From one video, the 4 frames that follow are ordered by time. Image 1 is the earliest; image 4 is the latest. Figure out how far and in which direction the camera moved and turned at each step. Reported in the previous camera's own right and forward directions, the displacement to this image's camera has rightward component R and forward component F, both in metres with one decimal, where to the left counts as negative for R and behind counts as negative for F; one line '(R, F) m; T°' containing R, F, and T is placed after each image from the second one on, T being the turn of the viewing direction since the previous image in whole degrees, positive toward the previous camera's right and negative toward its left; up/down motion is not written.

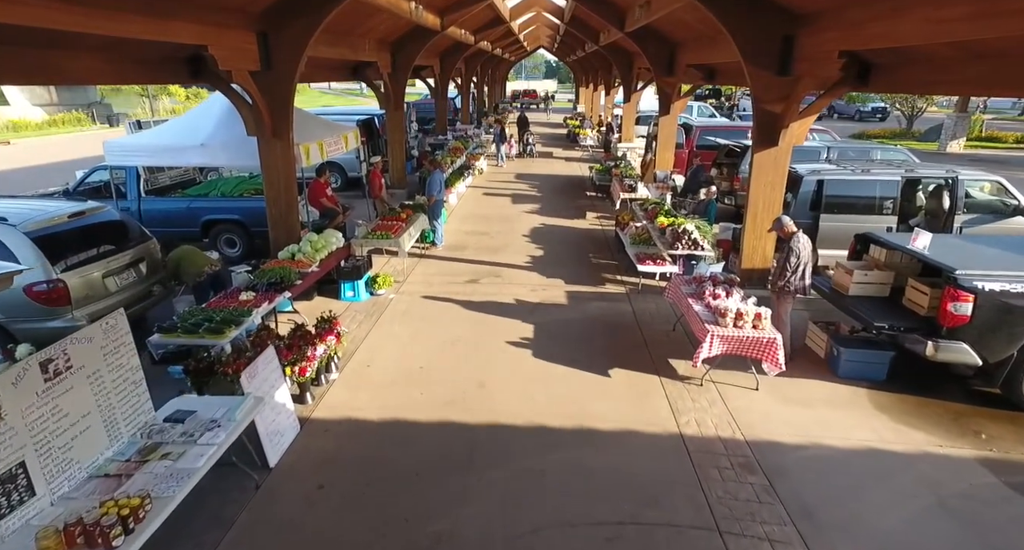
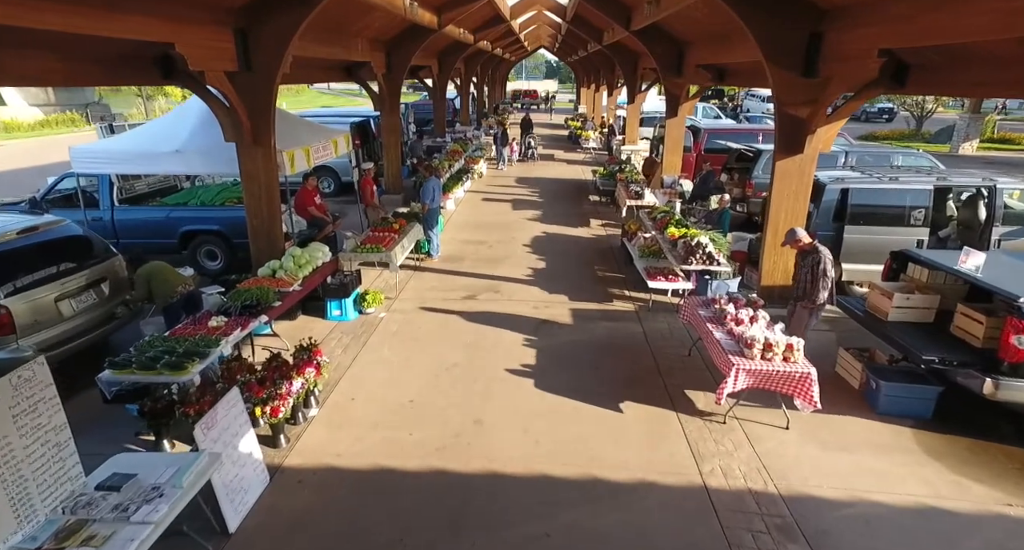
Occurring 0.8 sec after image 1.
(0.0, +0.6) m; 0°
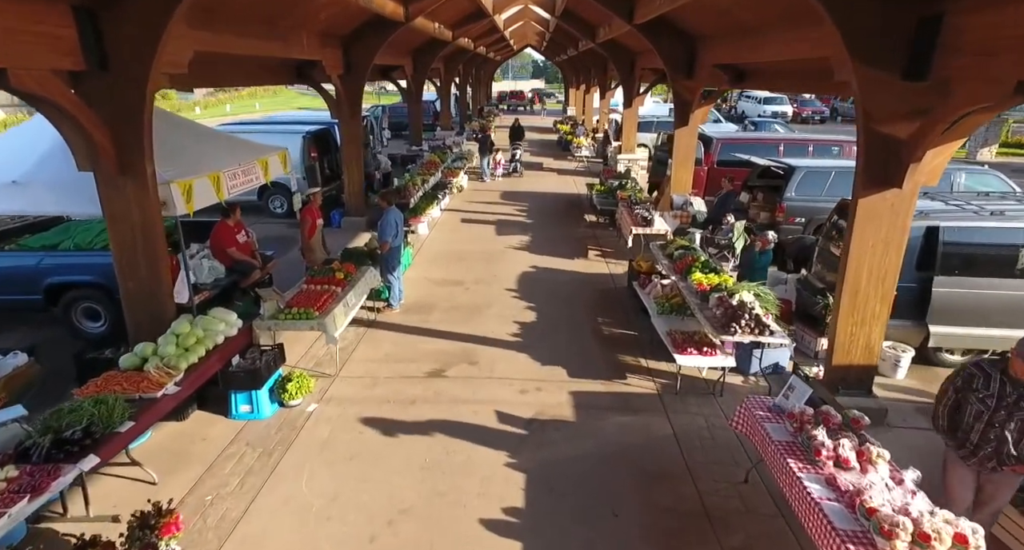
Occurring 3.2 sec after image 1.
(+0.1, +2.0) m; +1°
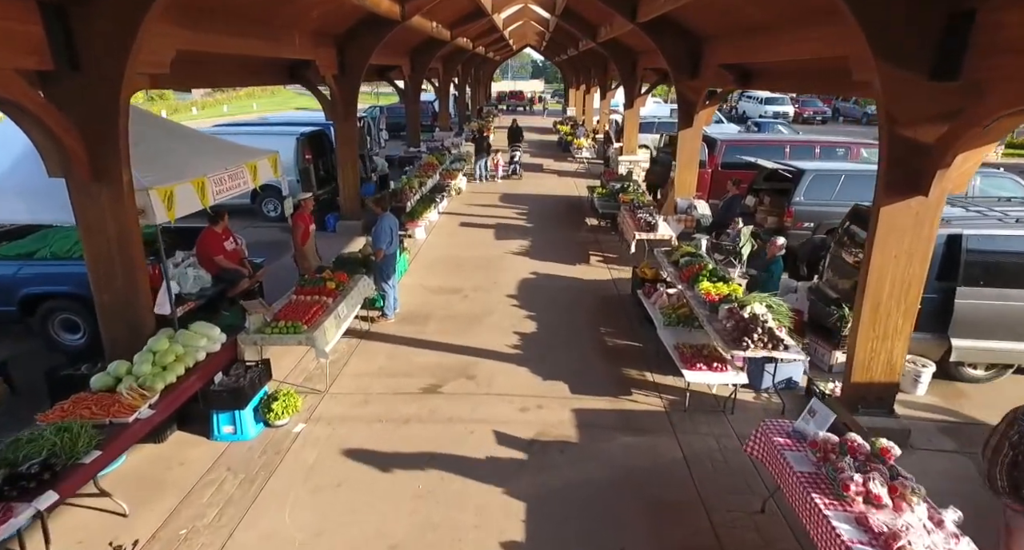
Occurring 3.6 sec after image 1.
(0.0, +0.3) m; 0°
